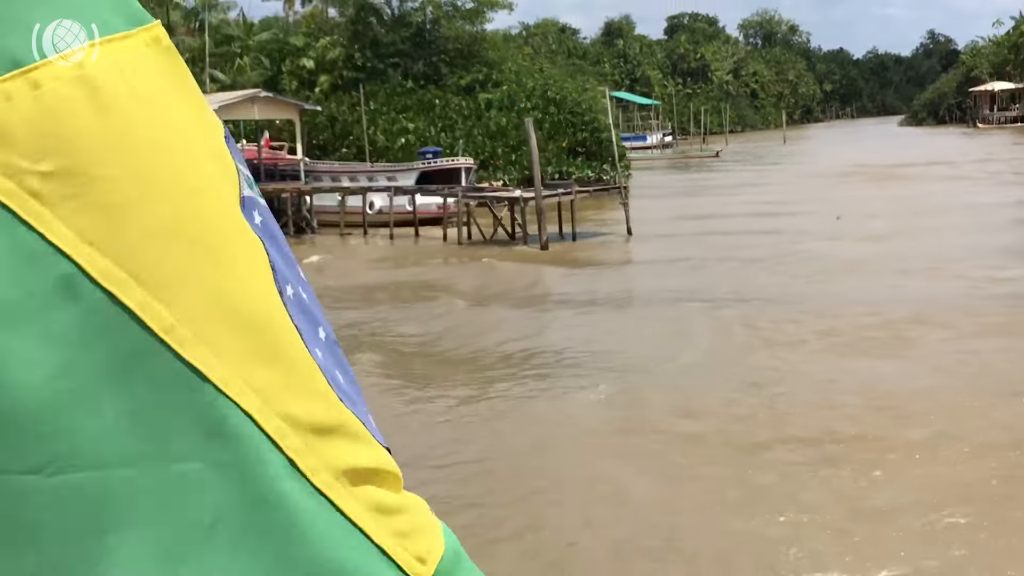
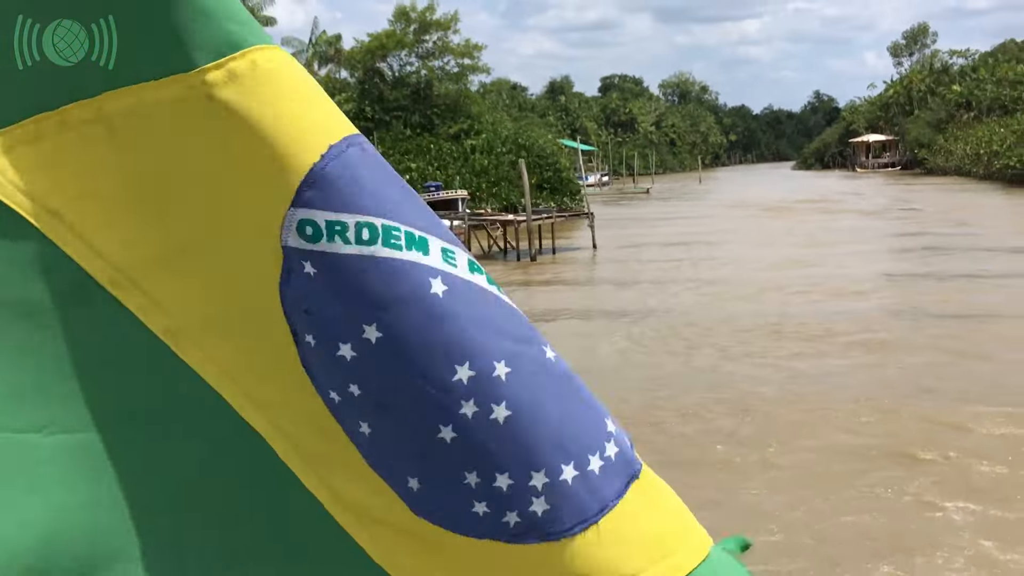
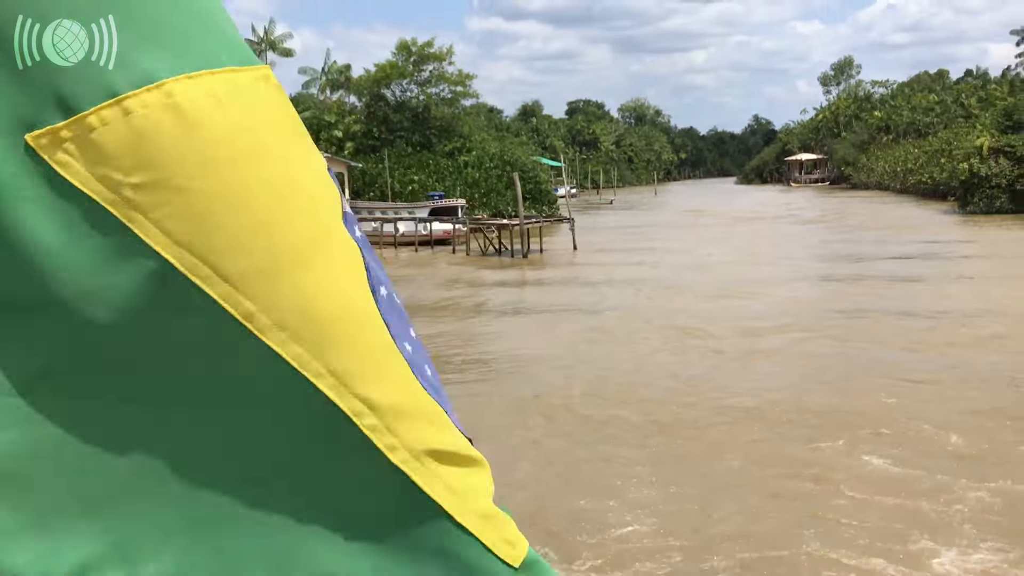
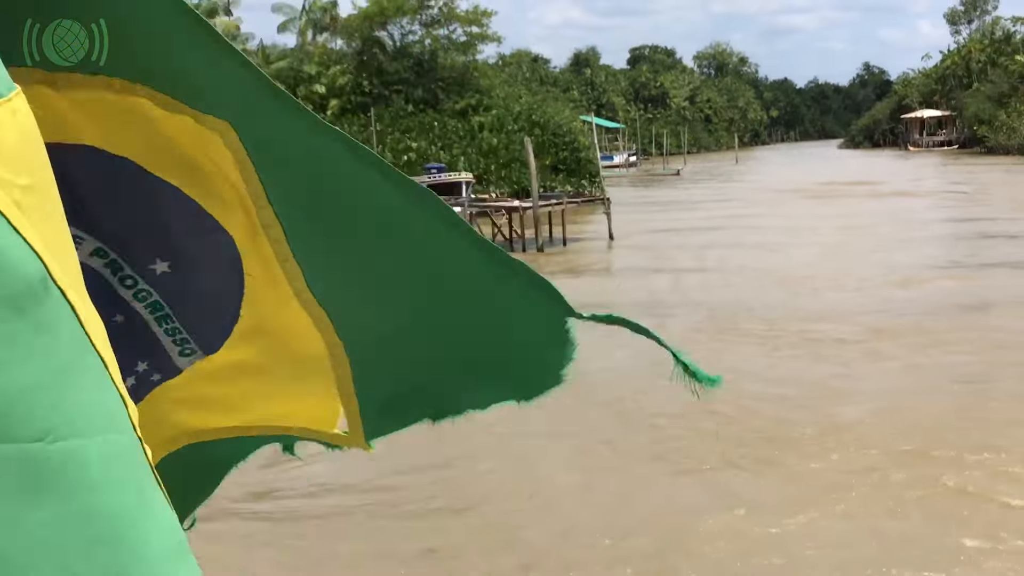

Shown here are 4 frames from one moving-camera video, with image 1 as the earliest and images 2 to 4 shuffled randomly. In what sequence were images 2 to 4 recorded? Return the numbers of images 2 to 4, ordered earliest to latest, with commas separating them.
4, 2, 3
